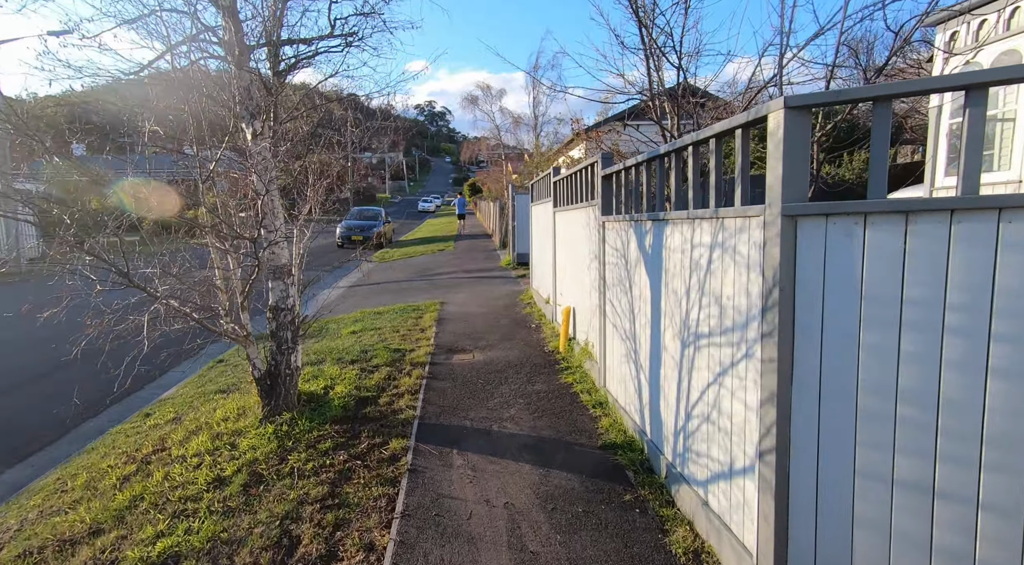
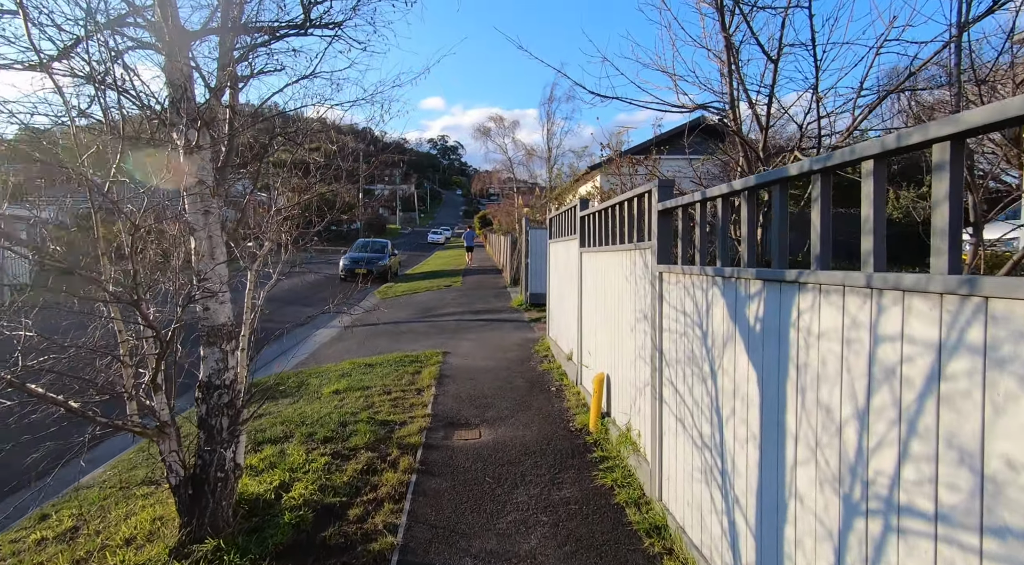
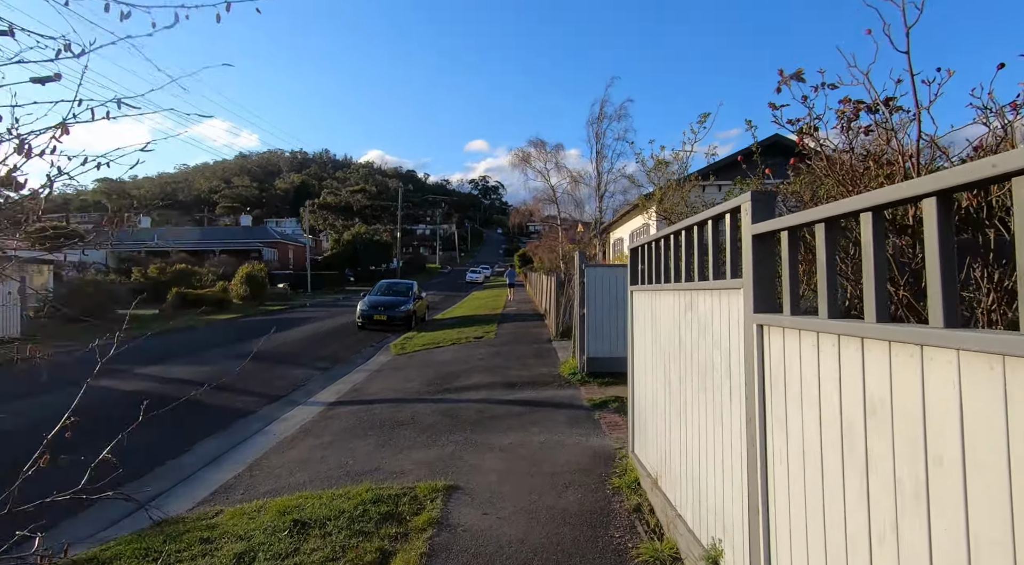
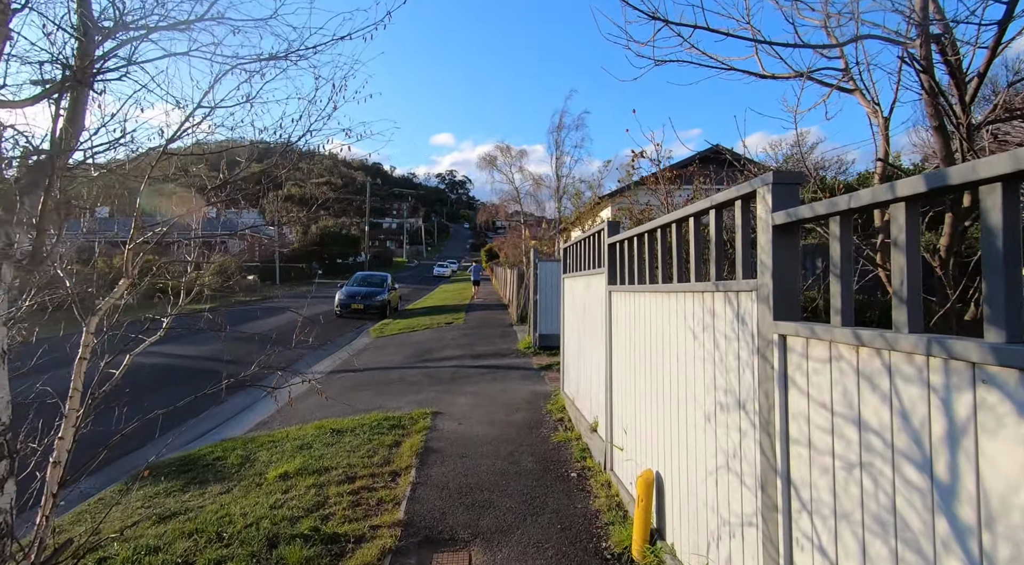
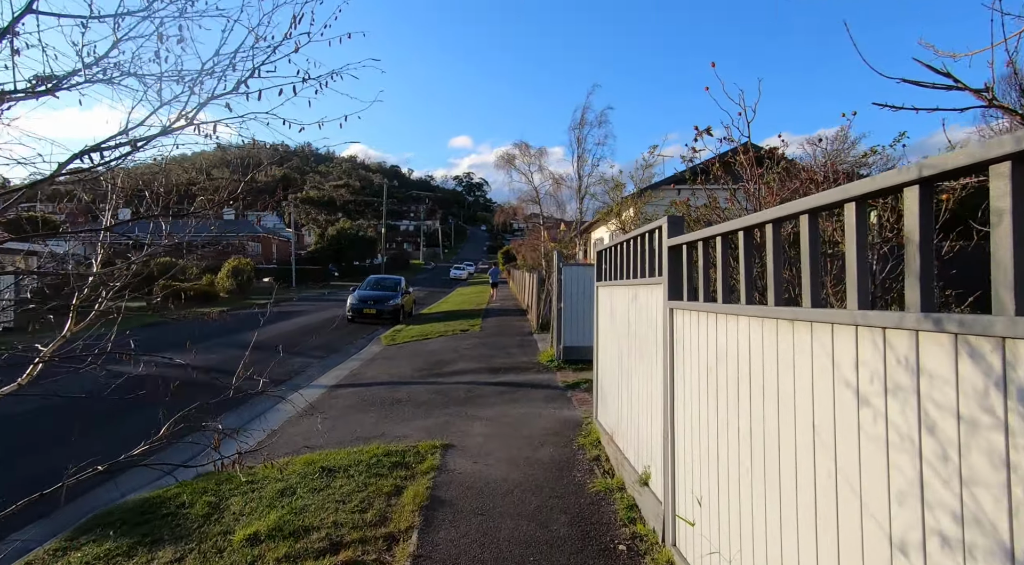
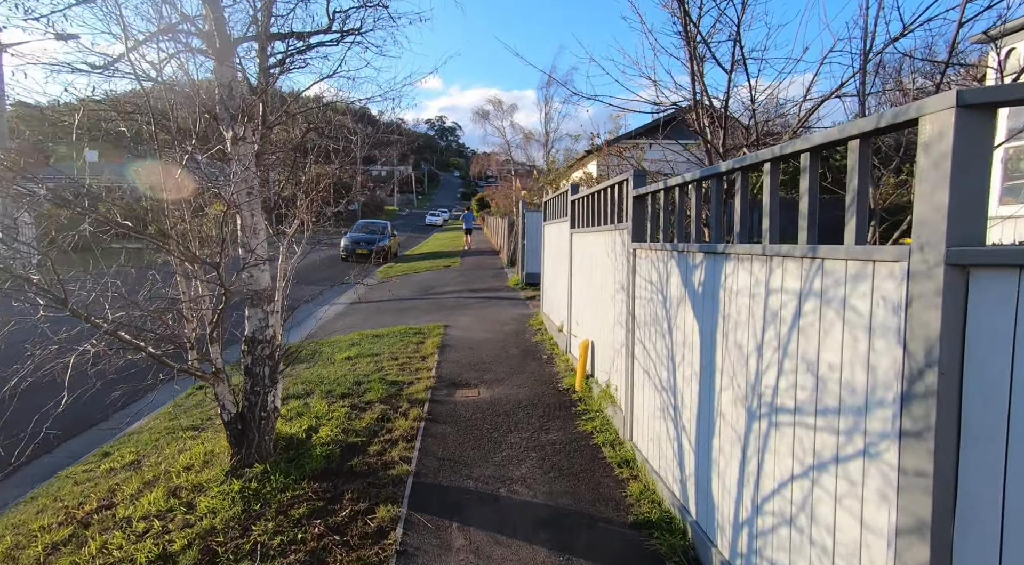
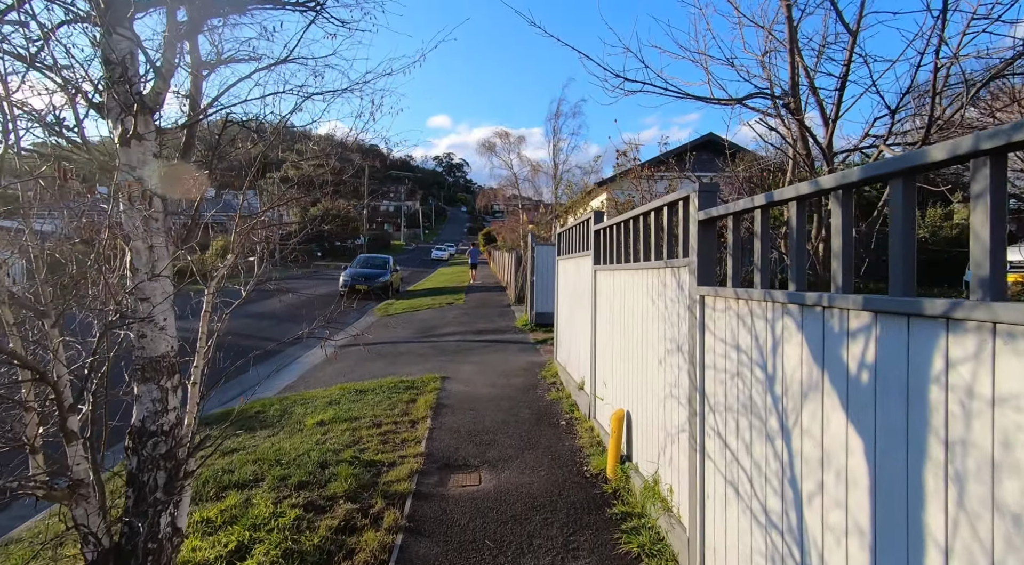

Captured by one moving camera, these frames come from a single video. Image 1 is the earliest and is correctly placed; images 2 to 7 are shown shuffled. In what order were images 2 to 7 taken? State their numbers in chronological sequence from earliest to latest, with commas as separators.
6, 2, 7, 4, 5, 3
